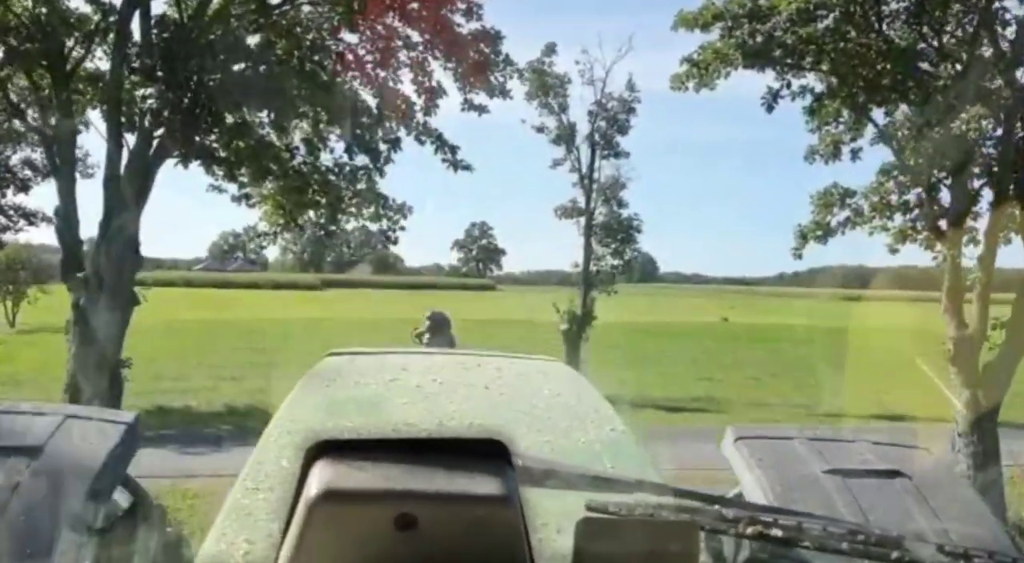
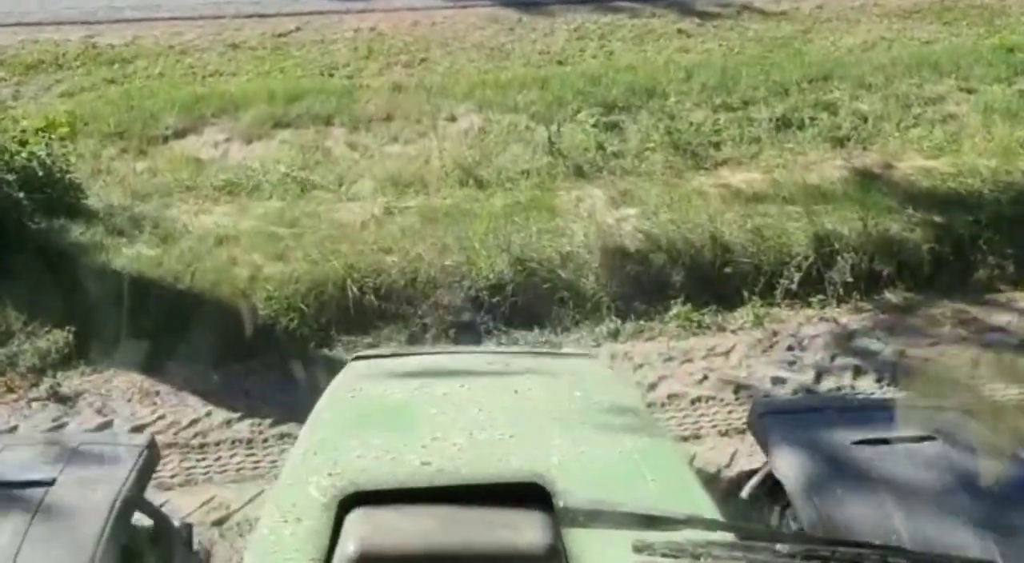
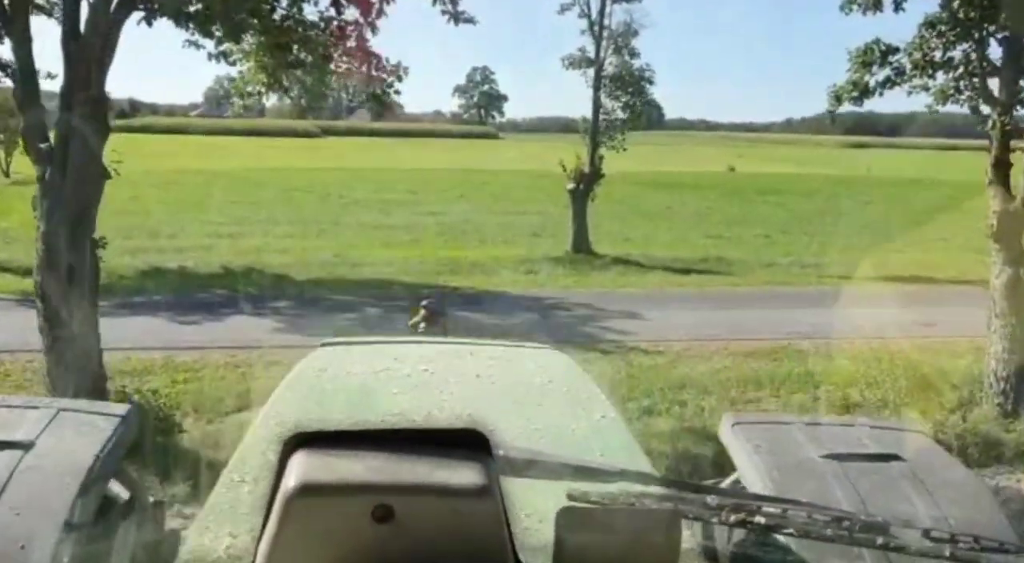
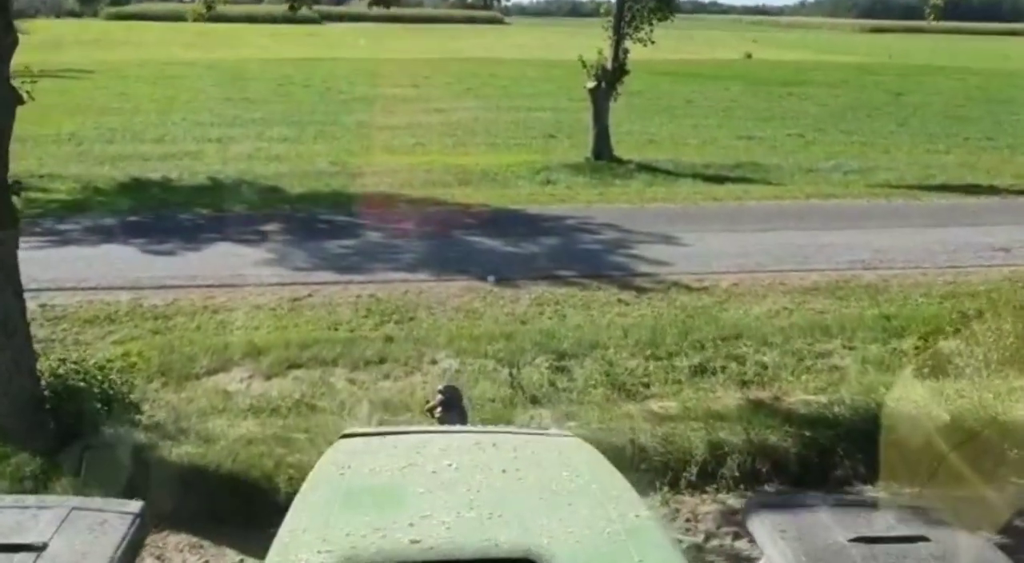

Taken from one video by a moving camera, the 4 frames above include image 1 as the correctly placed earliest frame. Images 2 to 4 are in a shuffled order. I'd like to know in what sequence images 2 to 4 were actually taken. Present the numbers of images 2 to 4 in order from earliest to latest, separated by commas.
3, 4, 2
